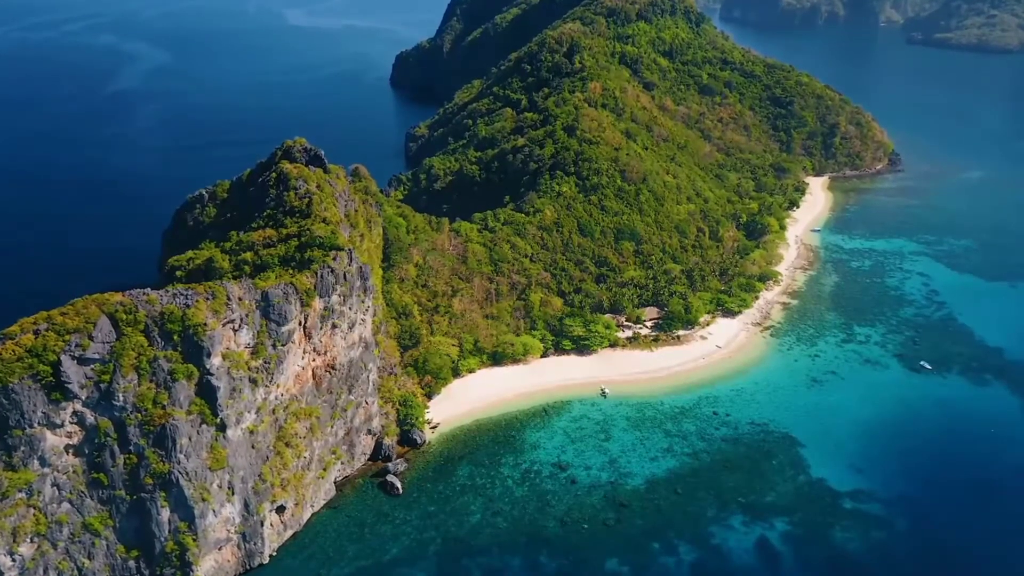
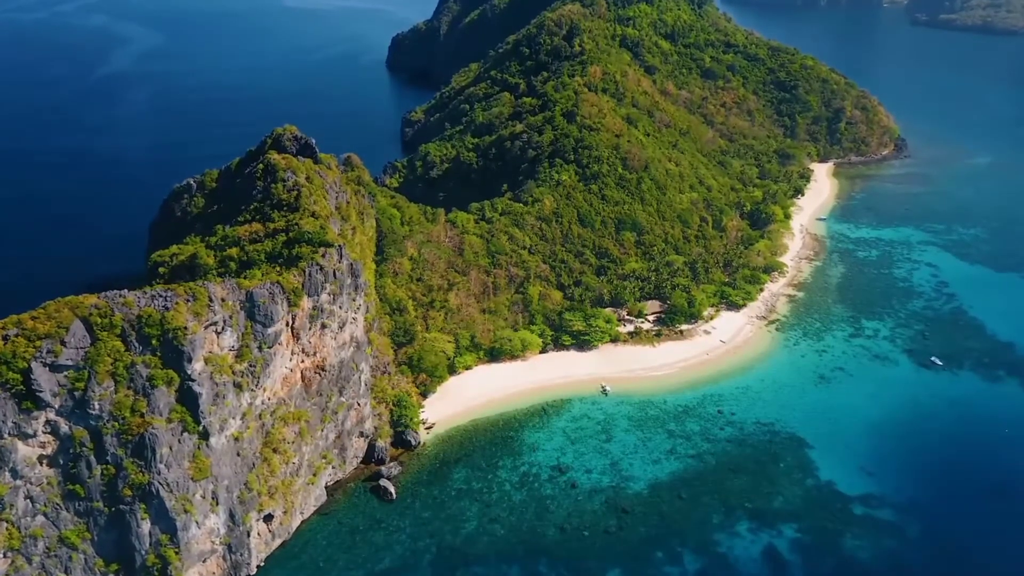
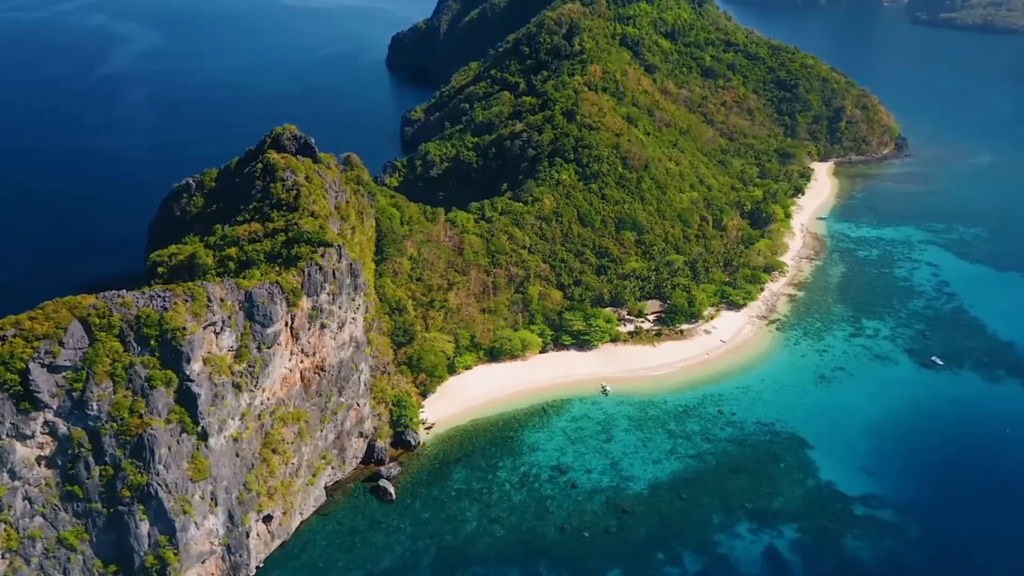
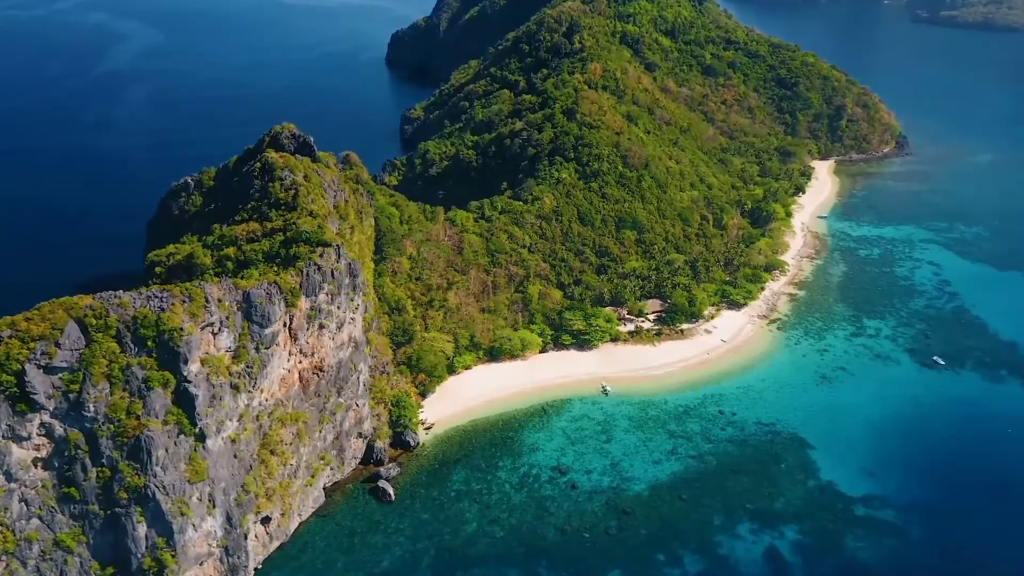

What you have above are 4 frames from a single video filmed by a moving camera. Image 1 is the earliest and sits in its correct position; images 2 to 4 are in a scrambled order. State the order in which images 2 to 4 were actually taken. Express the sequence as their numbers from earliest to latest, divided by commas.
2, 3, 4
